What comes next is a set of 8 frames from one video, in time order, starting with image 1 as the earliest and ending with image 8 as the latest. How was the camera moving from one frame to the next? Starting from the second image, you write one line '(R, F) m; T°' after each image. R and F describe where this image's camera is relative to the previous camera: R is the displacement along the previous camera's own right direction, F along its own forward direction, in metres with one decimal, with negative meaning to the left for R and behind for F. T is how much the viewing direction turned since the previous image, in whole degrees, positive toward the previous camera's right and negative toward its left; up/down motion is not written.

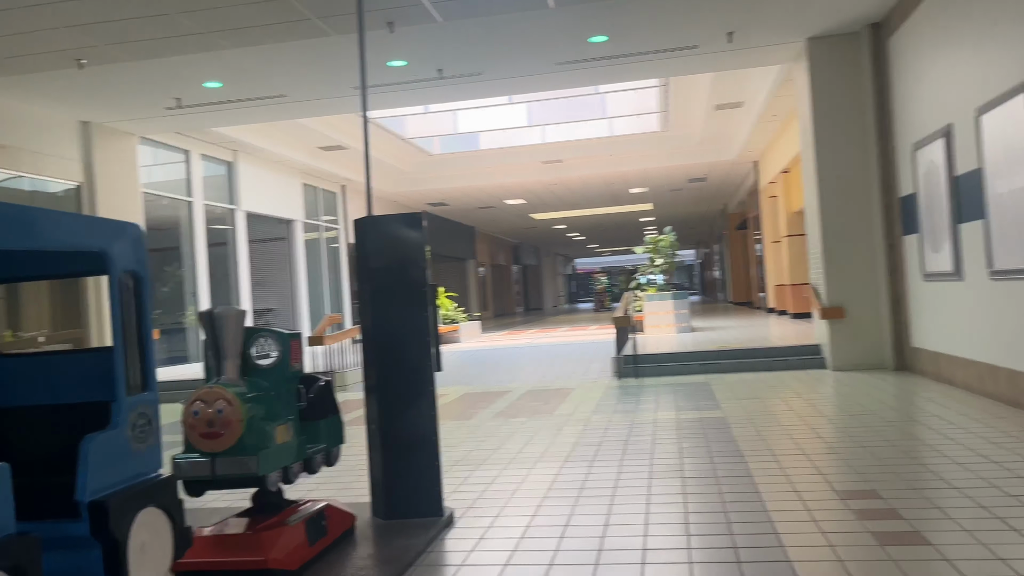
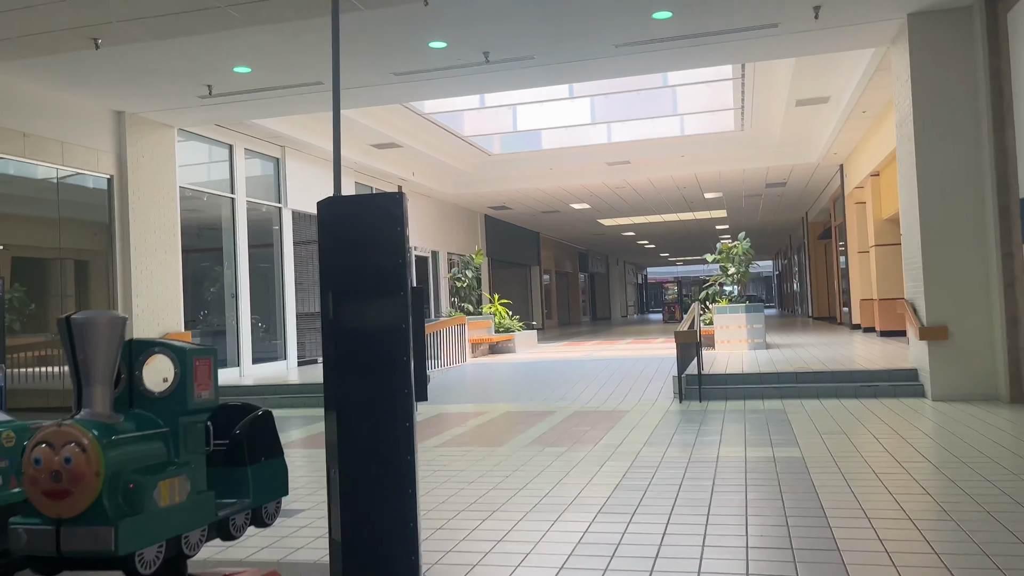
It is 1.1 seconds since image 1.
(+0.2, +0.8) m; -5°
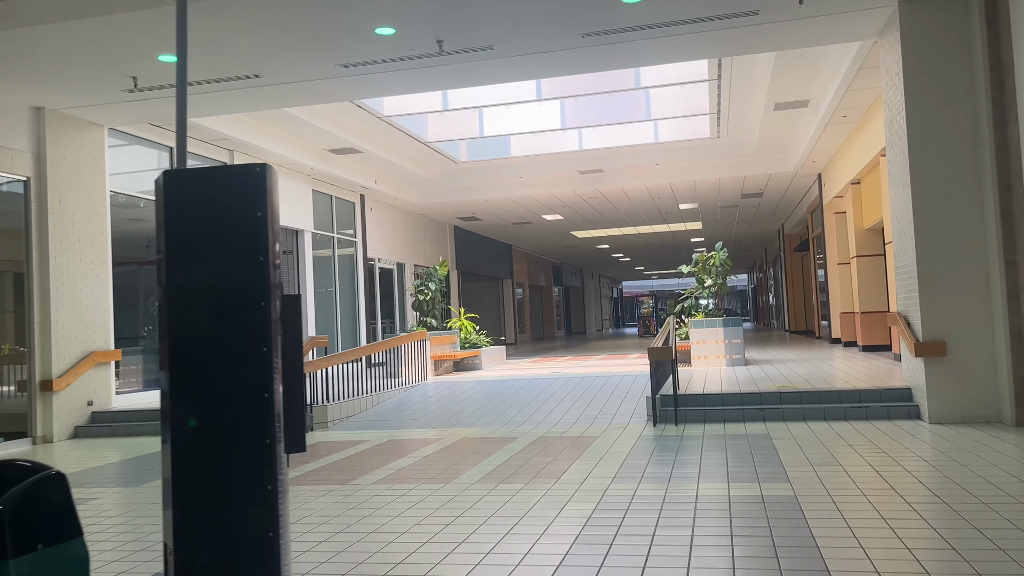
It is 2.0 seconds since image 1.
(+0.2, +0.7) m; +2°
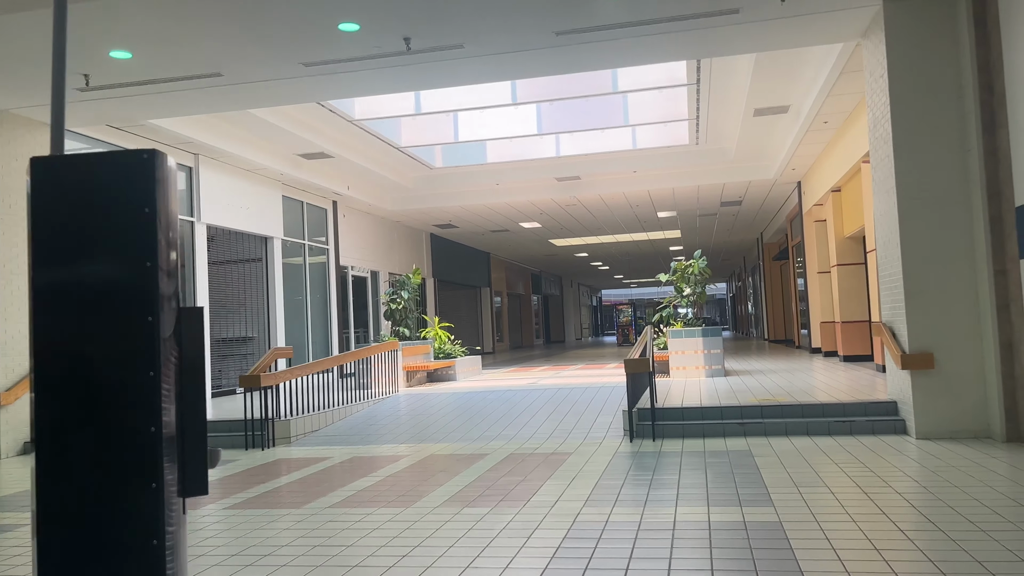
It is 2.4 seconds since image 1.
(+0.1, +0.3) m; +1°
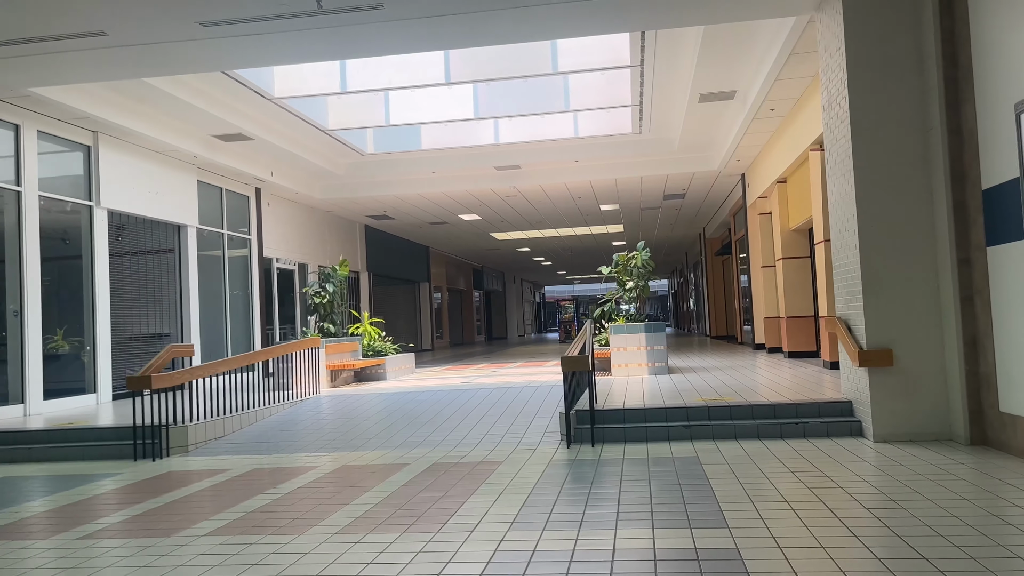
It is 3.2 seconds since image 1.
(+0.1, +0.6) m; +4°
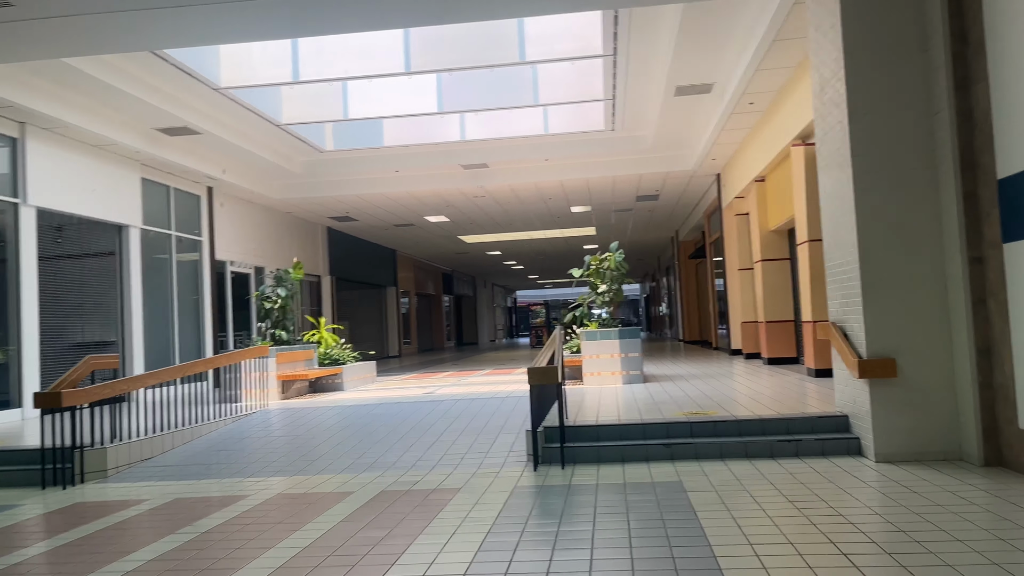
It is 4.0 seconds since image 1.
(+0.1, +0.6) m; +2°
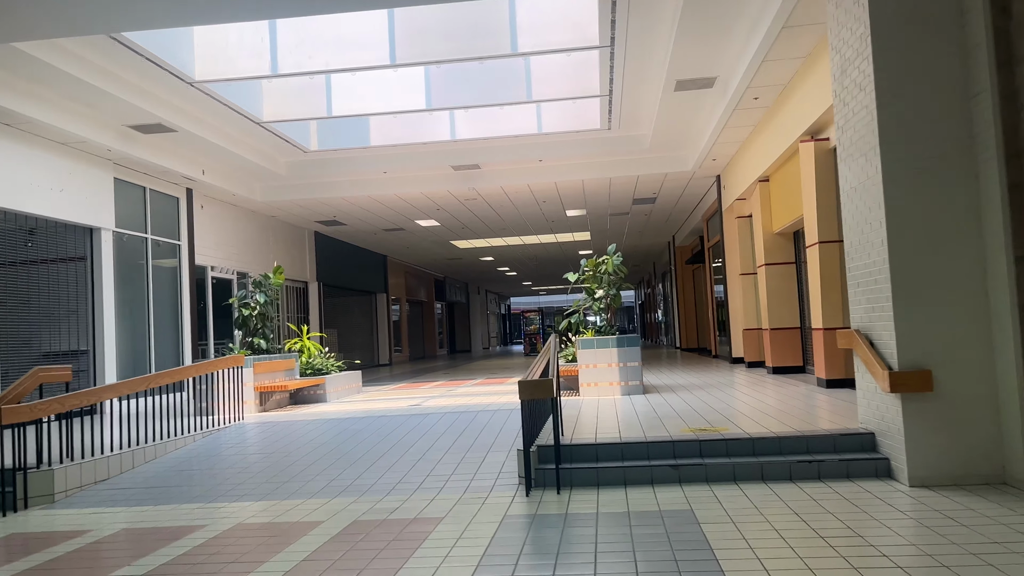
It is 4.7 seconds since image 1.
(0.0, +0.5) m; 0°
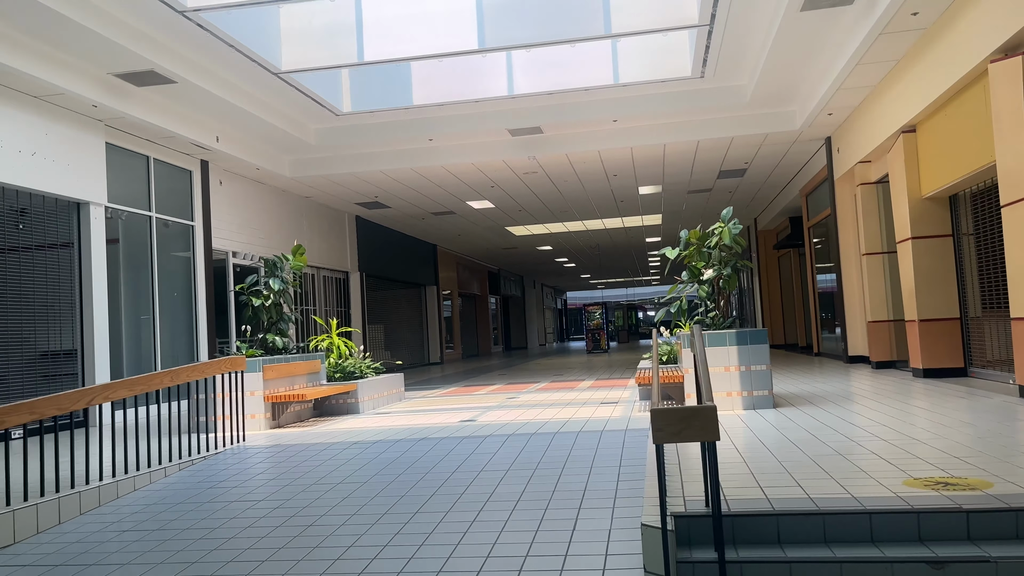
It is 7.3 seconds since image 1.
(-0.2, +1.9) m; -4°
